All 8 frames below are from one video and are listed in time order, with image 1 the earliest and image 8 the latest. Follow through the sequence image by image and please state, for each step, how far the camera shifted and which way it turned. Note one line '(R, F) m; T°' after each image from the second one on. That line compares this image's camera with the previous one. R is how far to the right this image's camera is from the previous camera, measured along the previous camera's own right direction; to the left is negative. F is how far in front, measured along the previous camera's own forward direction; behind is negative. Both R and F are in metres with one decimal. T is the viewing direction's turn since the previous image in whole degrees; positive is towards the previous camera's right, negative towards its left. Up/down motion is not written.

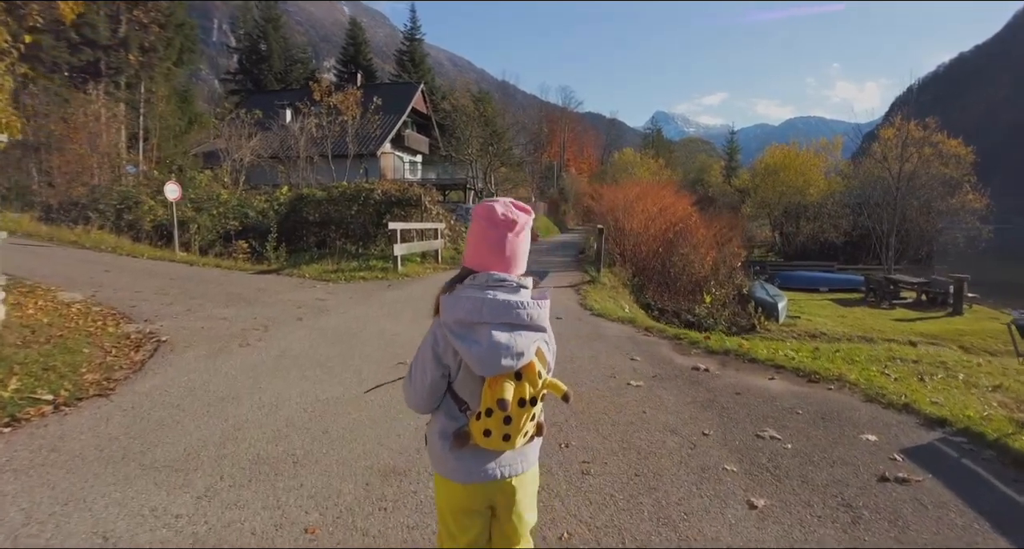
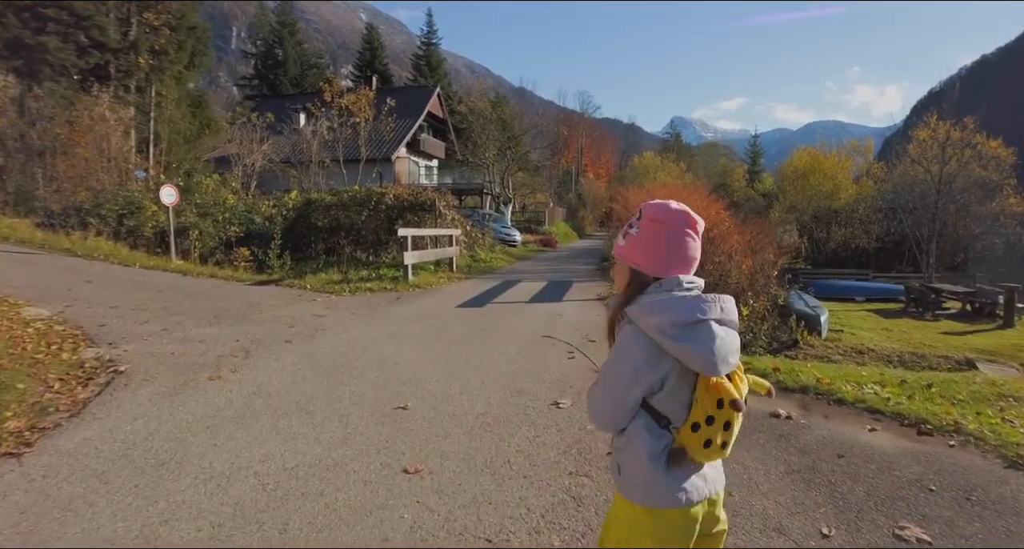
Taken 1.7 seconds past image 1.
(-0.1, +1.0) m; -1°
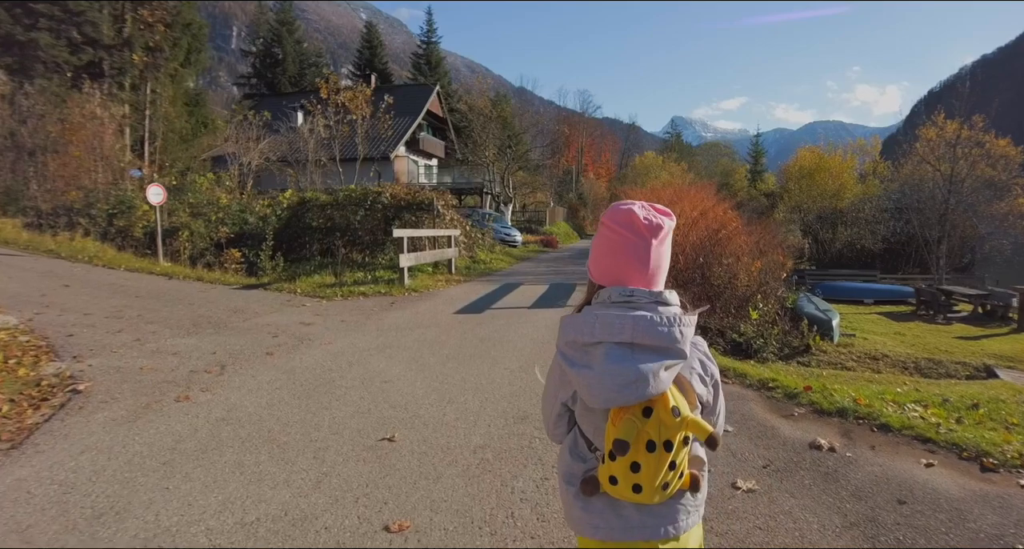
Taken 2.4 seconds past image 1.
(0.0, +0.5) m; 0°
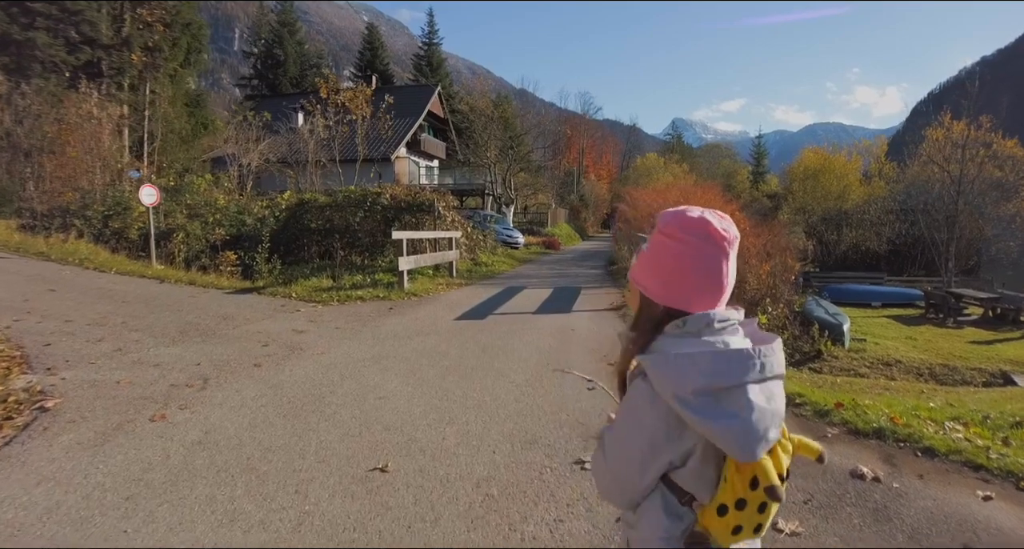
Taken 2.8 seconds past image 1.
(0.0, +0.4) m; 0°
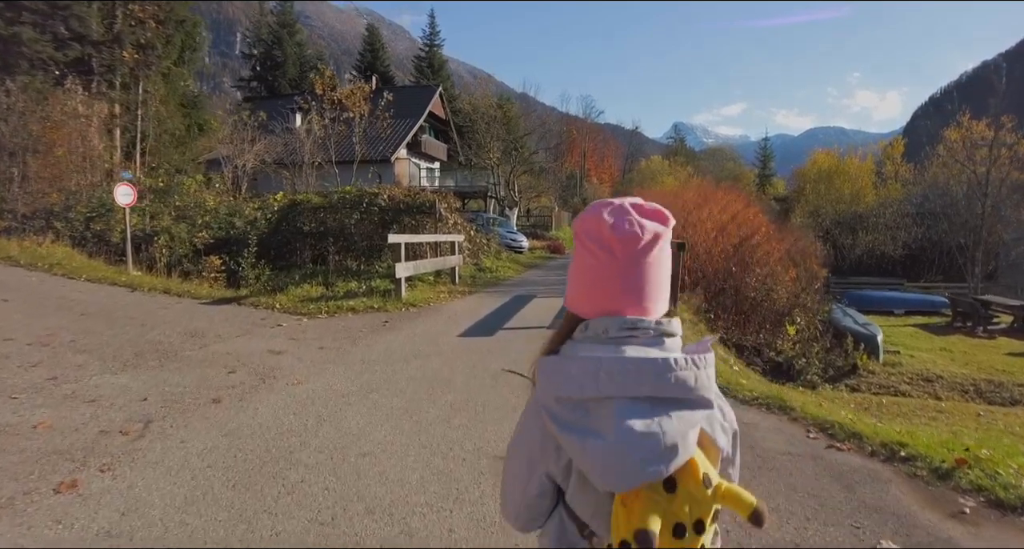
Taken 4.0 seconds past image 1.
(-0.1, +1.0) m; 0°
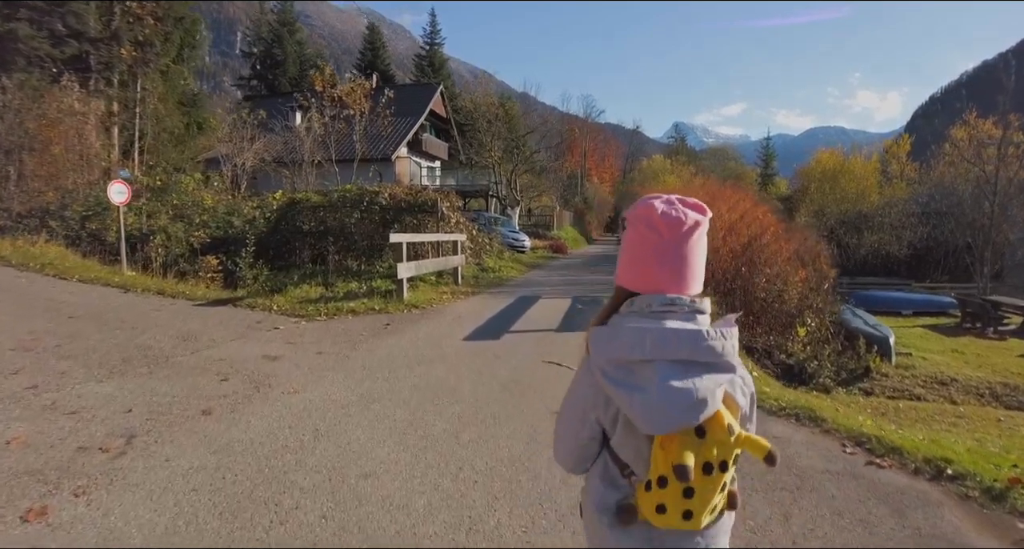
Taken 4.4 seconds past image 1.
(-0.1, +0.3) m; 0°
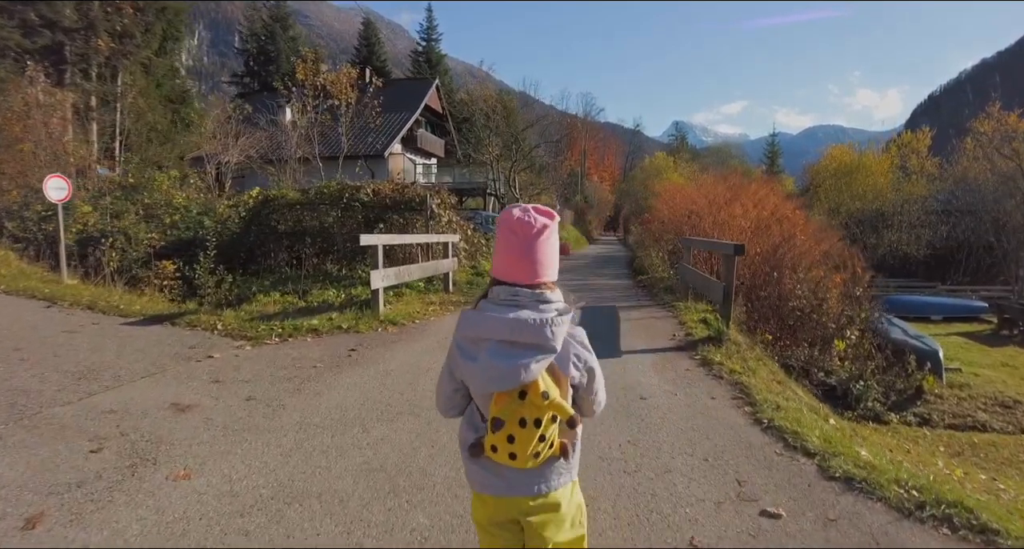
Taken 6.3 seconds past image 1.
(0.0, +1.4) m; 0°
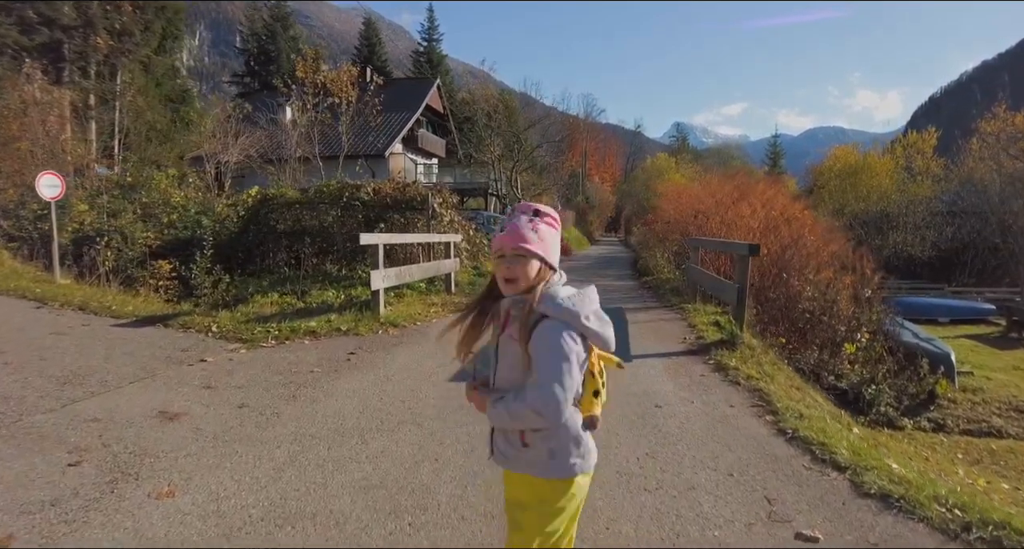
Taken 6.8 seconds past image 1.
(0.0, +0.2) m; 0°
